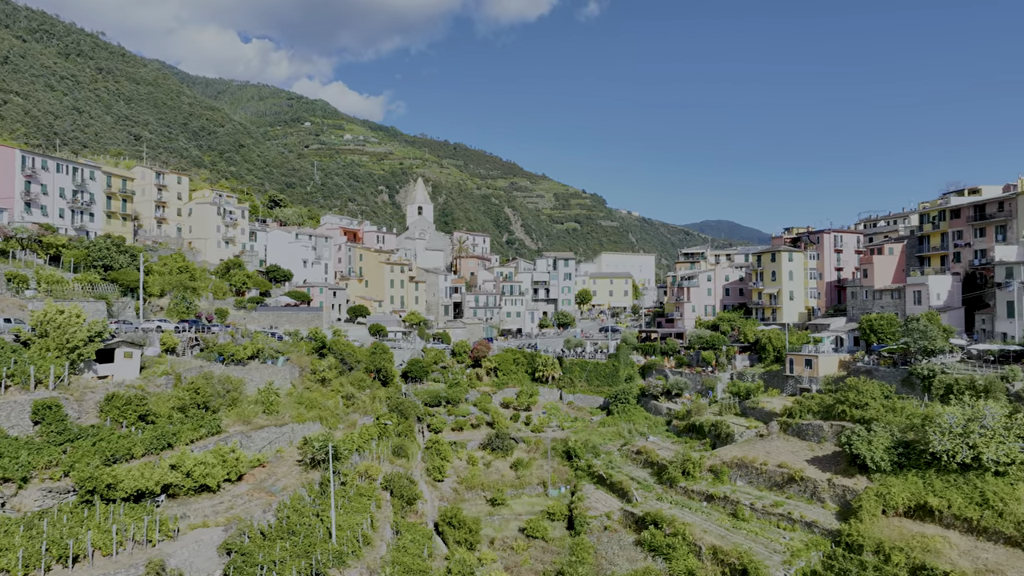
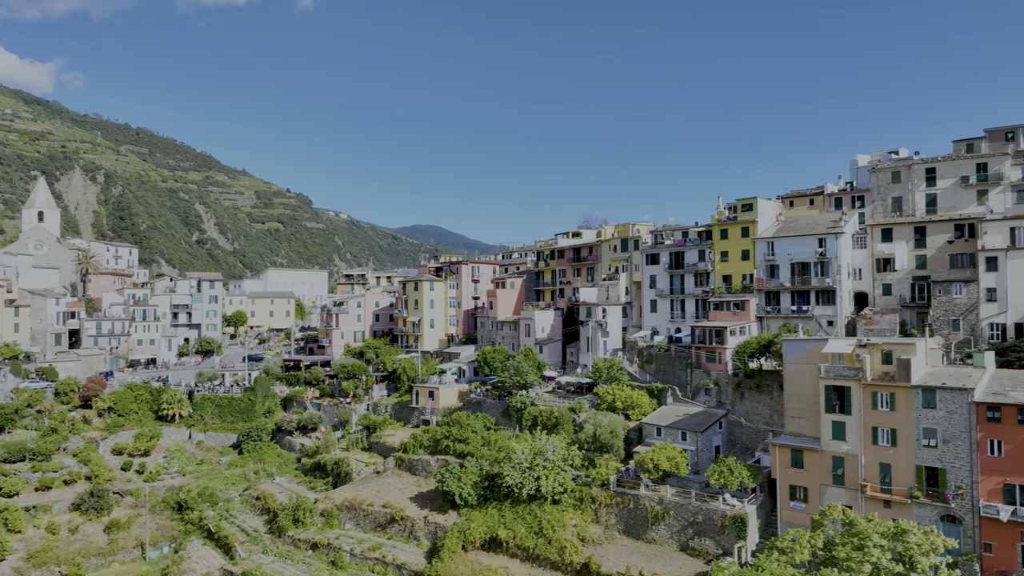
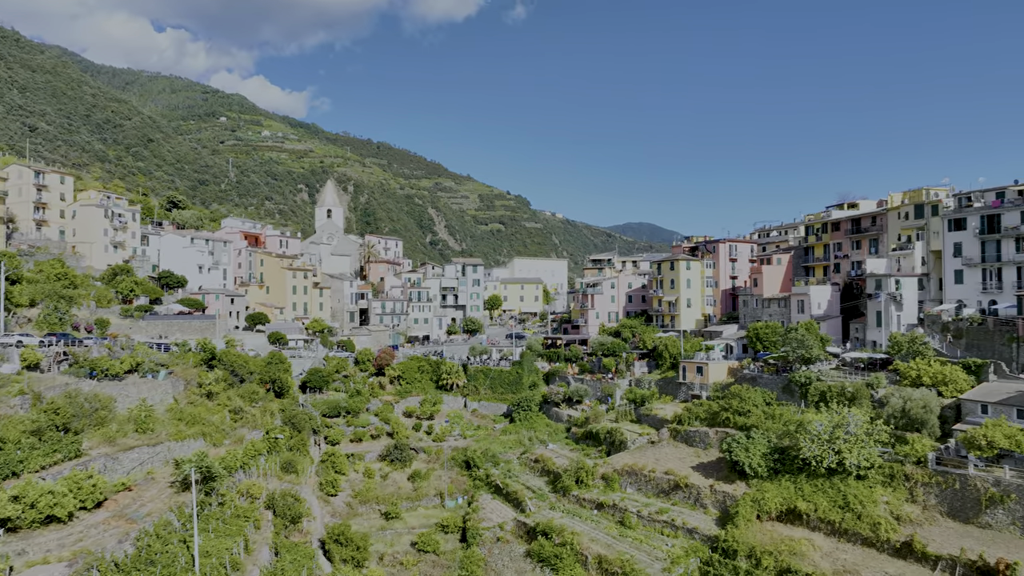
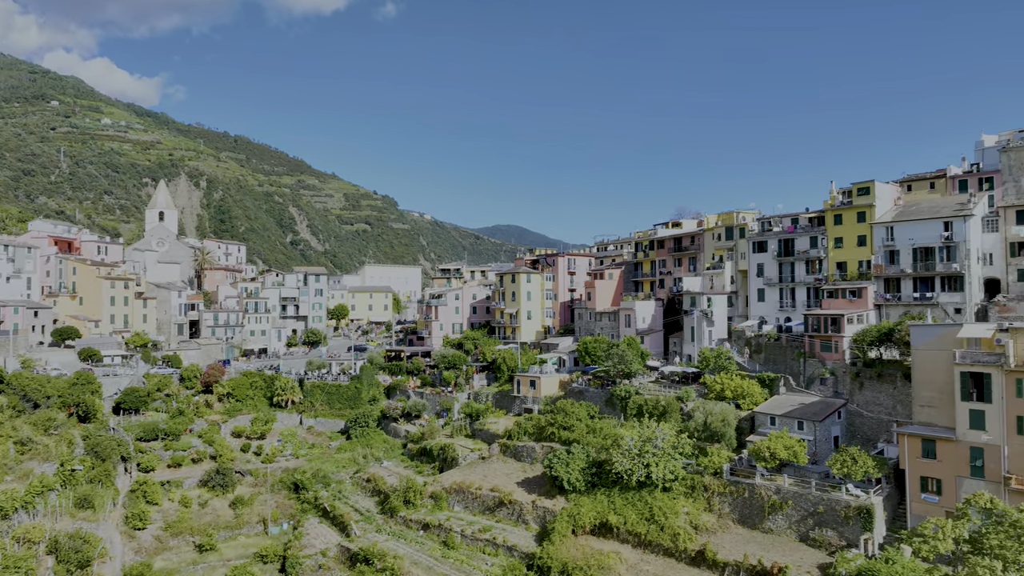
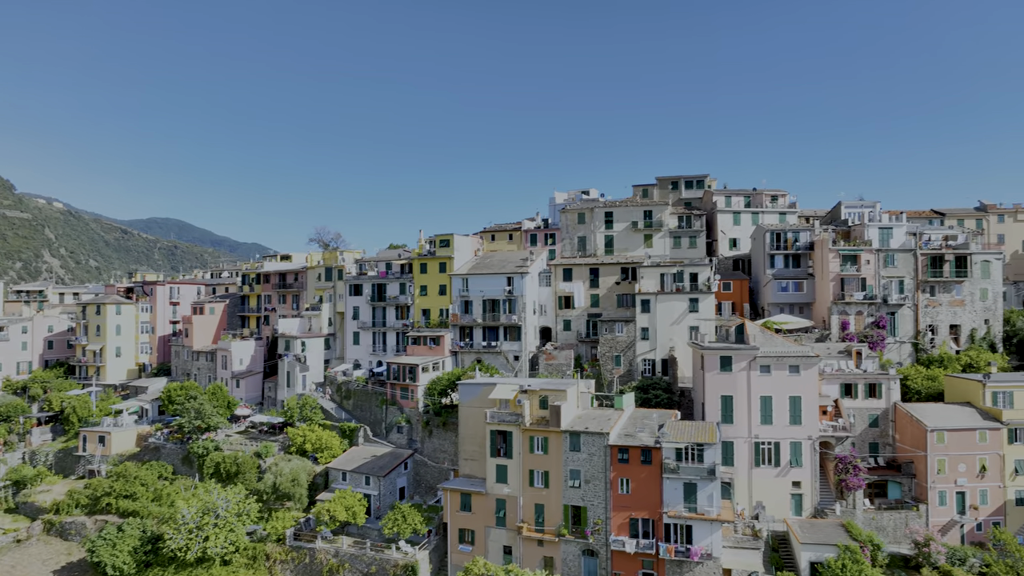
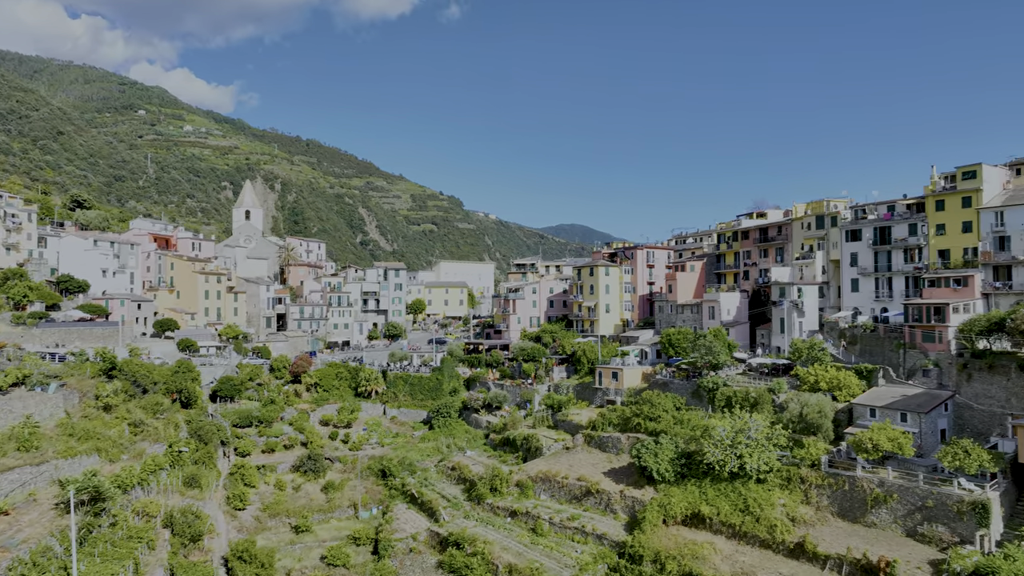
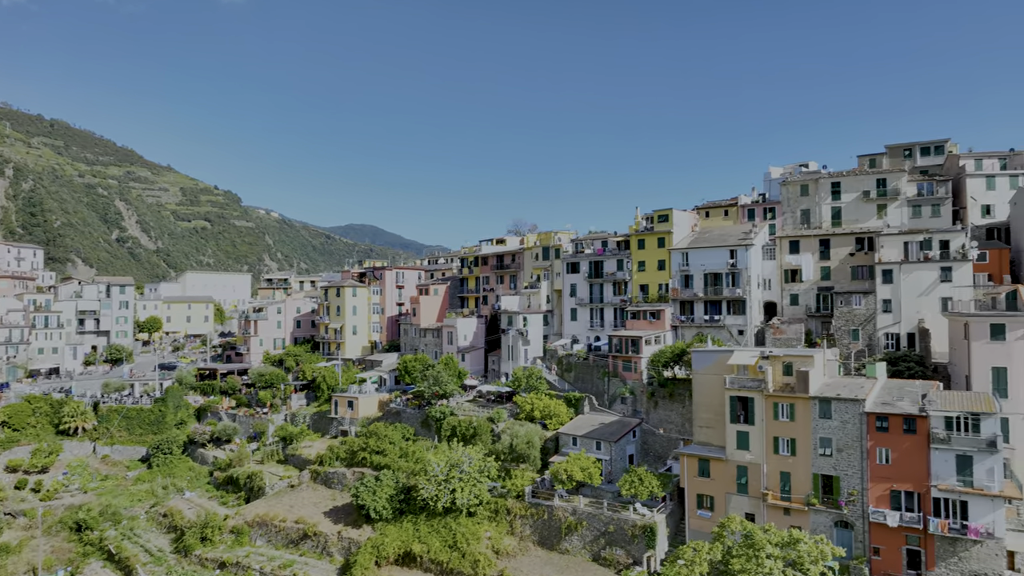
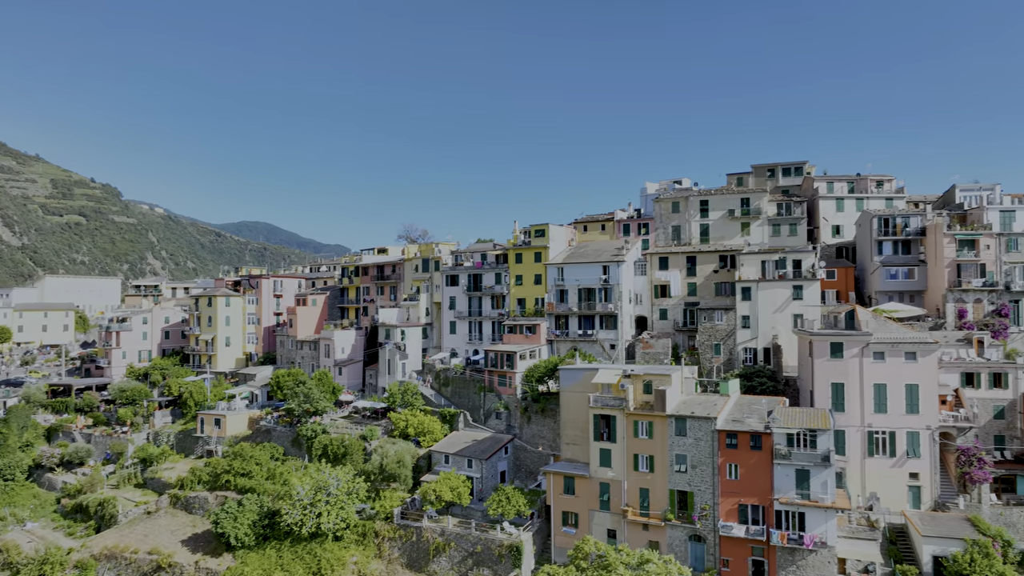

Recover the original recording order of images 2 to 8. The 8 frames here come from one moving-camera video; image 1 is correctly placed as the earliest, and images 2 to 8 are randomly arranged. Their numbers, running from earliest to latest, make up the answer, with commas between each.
3, 6, 4, 2, 7, 8, 5
